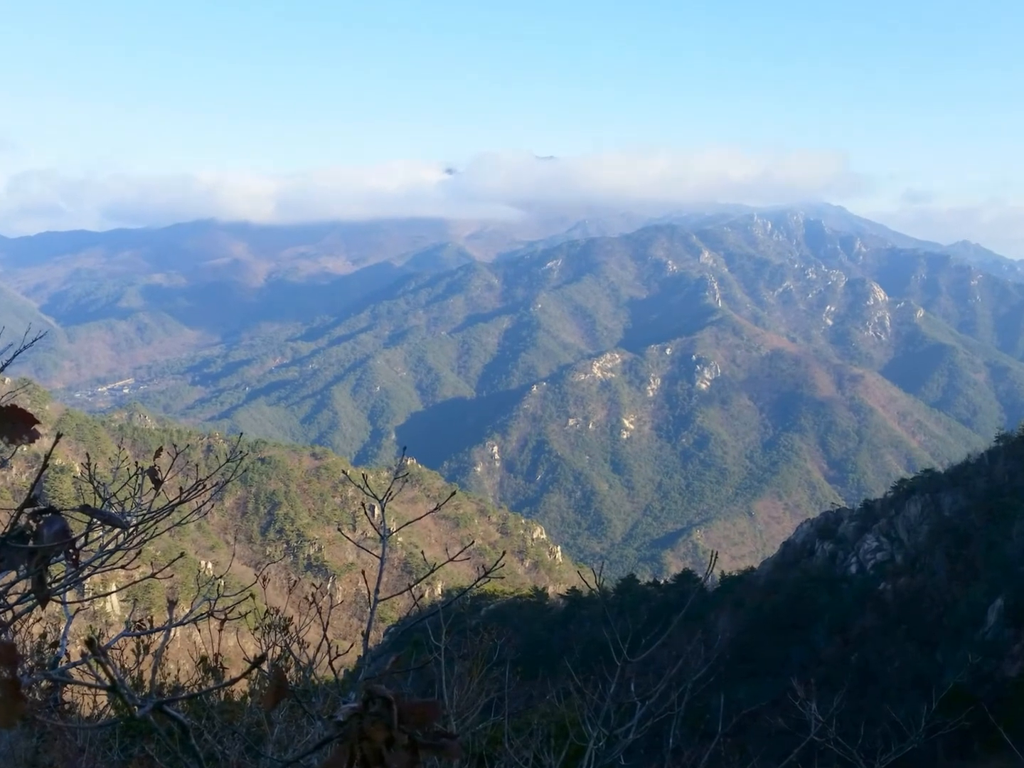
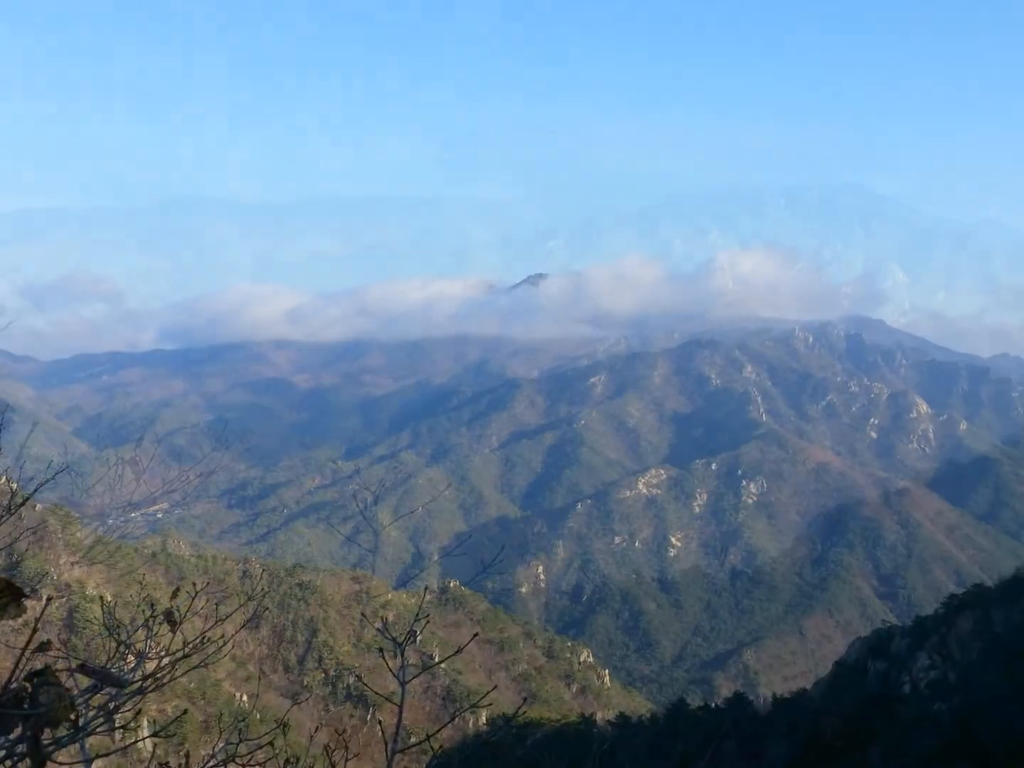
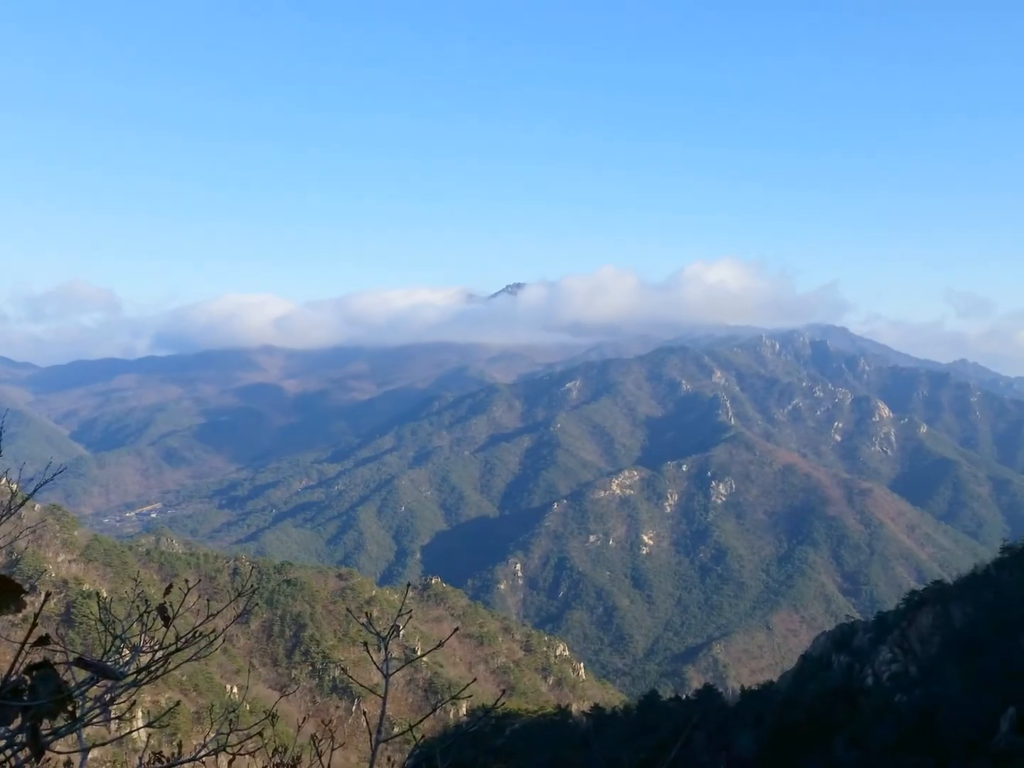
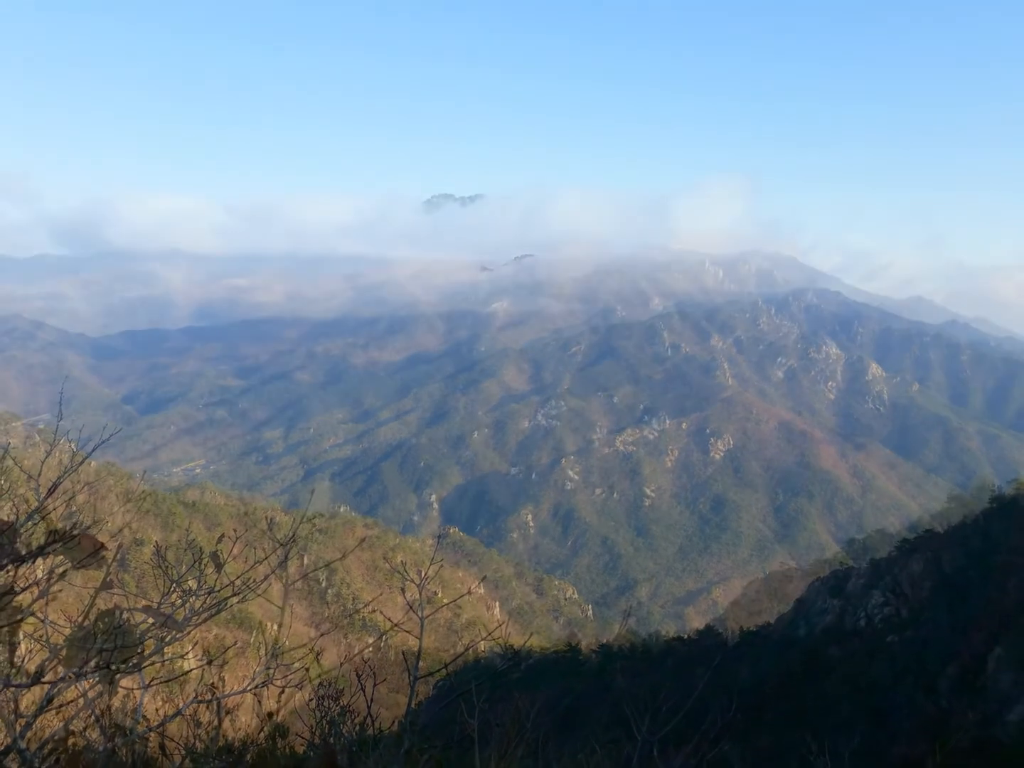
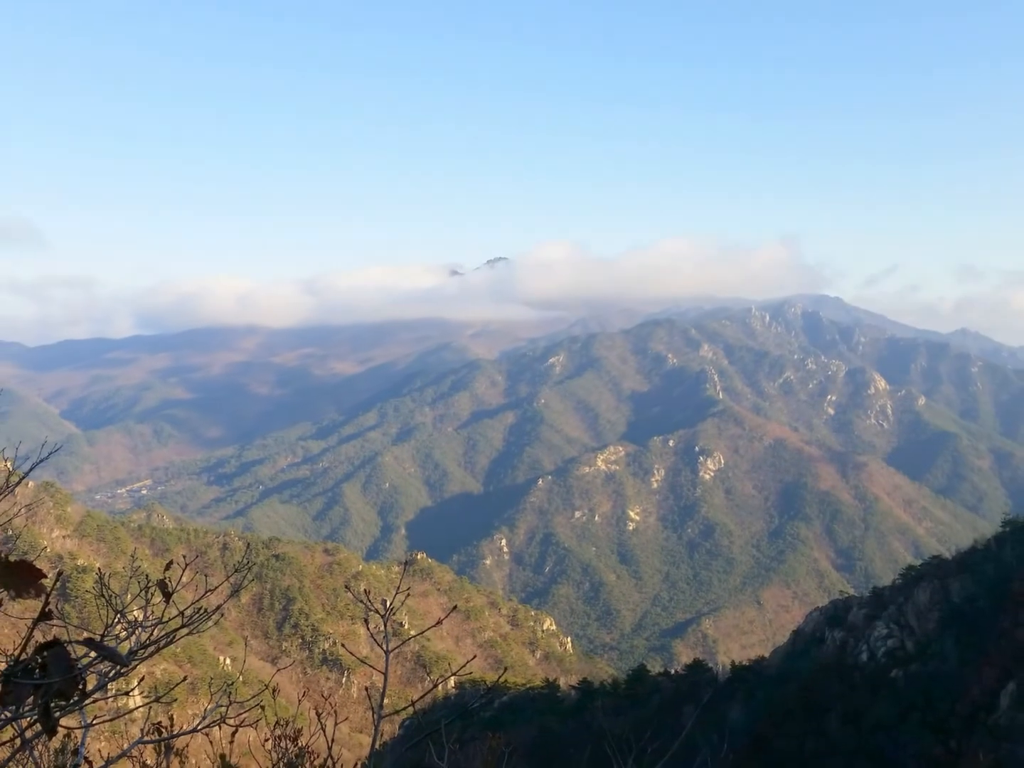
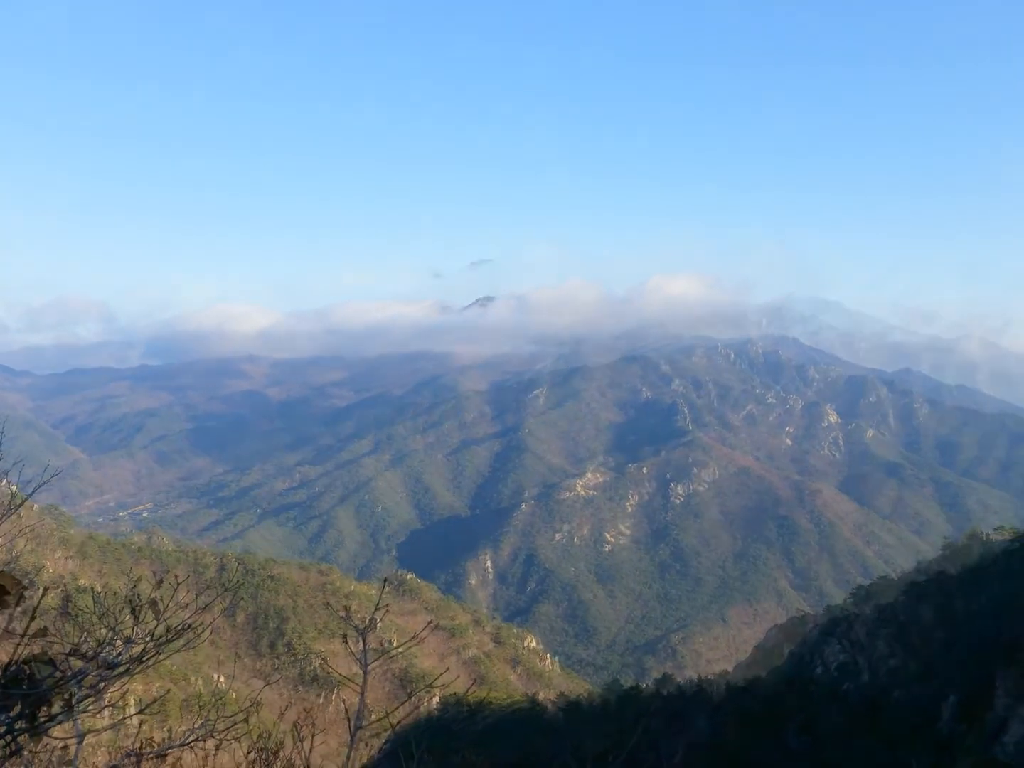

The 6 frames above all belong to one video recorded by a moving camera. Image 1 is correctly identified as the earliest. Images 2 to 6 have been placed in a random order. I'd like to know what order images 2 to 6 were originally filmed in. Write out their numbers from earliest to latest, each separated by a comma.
2, 3, 6, 5, 4
